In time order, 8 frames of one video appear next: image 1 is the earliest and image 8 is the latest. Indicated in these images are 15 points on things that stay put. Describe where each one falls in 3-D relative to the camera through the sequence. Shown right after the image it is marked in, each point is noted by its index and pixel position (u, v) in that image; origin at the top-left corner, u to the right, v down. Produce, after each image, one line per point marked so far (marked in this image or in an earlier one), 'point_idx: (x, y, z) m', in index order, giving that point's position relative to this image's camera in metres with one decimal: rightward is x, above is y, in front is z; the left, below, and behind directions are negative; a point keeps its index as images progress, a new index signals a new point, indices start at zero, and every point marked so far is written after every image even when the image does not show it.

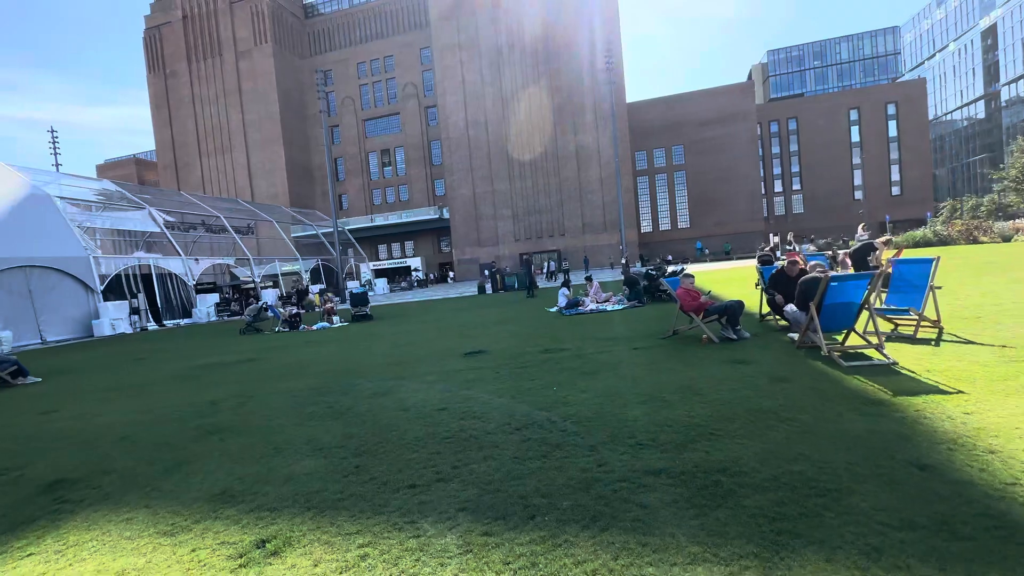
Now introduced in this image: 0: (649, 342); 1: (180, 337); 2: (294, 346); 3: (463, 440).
0: (+2.3, -0.9, +7.6) m
1: (-13.6, -2.0, +18.4) m
2: (-5.8, -1.6, +11.9) m
3: (-0.4, -1.3, +4.0) m
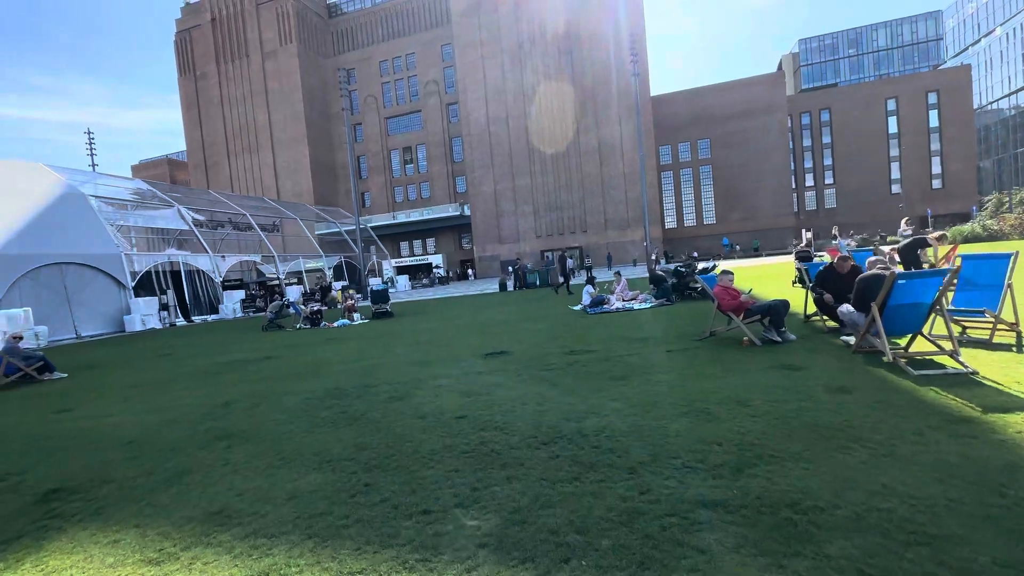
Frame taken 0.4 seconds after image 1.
0: (+2.7, -0.9, +7.1) m
1: (-12.7, -1.9, +18.6) m
2: (-5.2, -1.5, +11.8) m
3: (-0.2, -1.3, +3.6) m
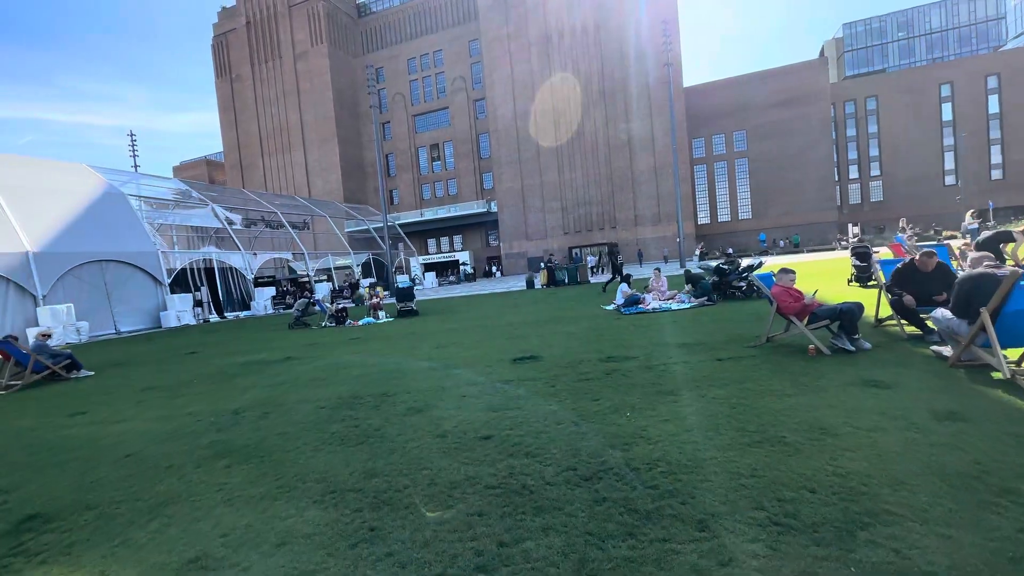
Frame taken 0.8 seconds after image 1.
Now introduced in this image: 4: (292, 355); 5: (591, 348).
0: (+3.1, -0.9, +6.3) m
1: (-11.5, -1.8, +18.7) m
2: (-4.5, -1.4, +11.5) m
3: (0.0, -1.3, +2.9) m
4: (-5.0, -1.5, +10.2) m
5: (+1.3, -1.0, +7.5) m
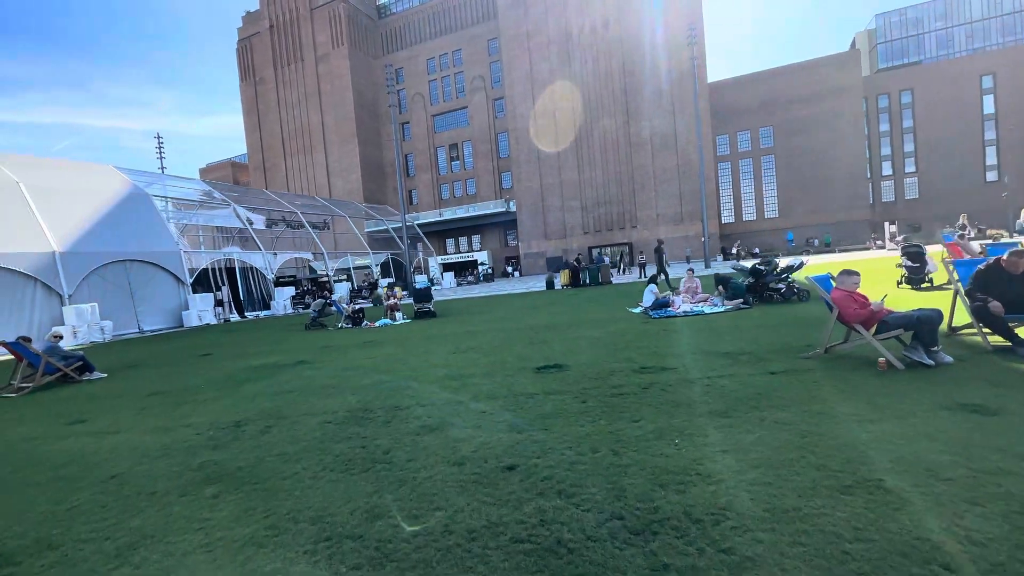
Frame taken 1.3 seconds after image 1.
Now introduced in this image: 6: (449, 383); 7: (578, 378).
0: (+3.4, -0.9, +5.6) m
1: (-10.7, -1.8, +18.6) m
2: (-4.0, -1.4, +11.0) m
3: (+0.2, -1.4, +2.4) m
4: (-4.5, -1.5, +9.8) m
5: (+1.7, -1.0, +6.9) m
6: (-0.9, -1.3, +6.2) m
7: (+0.9, -1.2, +5.8) m
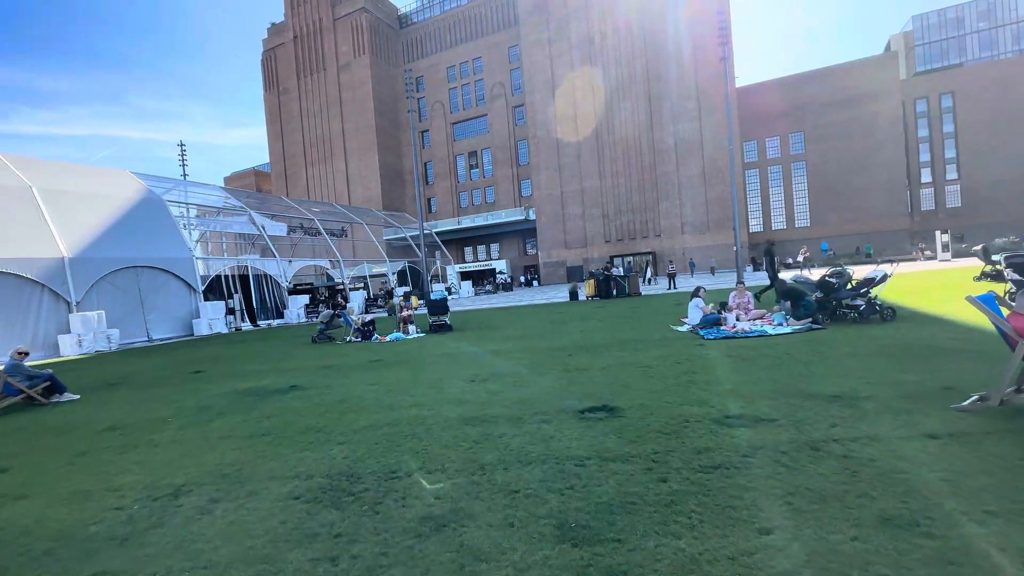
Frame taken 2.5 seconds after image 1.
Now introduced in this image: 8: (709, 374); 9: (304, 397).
0: (+3.8, -1.2, +3.9) m
1: (-9.9, -2.1, +17.4) m
2: (-3.4, -1.7, +9.7) m
3: (+0.4, -1.5, +0.8) m
4: (-4.0, -1.8, +8.5) m
5: (+2.1, -1.3, +5.3) m
6: (-0.5, -1.5, +4.7) m
7: (+1.2, -1.4, +4.2) m
8: (+2.7, -1.2, +6.3) m
9: (-3.3, -1.7, +7.1) m
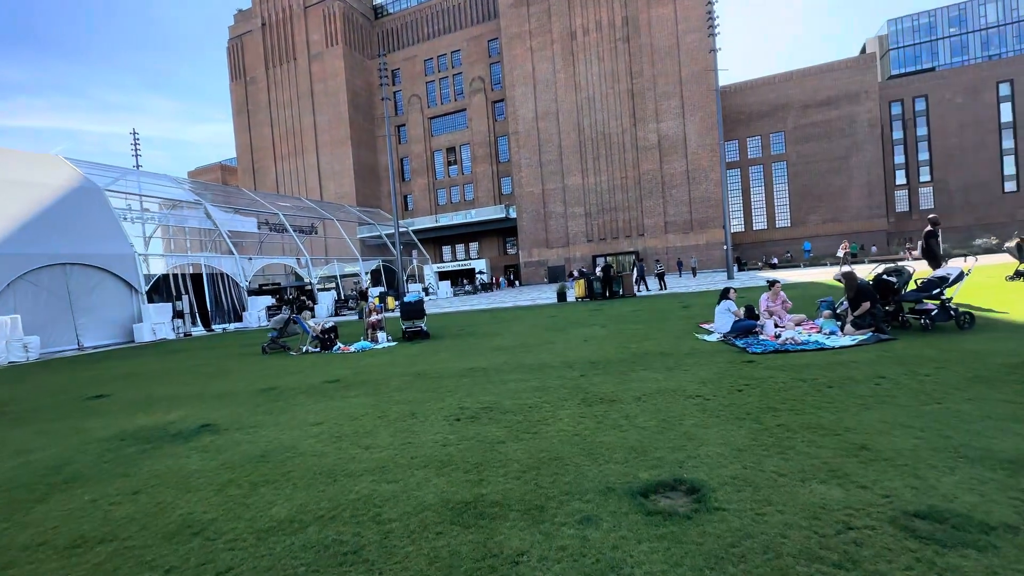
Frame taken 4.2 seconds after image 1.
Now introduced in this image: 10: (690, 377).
0: (+4.0, -1.2, +2.0) m
1: (-10.3, -2.1, +14.9) m
2: (-3.5, -1.7, +7.4) m
3: (+0.7, -1.5, -1.2) m
4: (-4.0, -1.8, +6.2) m
5: (+2.2, -1.3, +3.3) m
6: (-0.4, -1.5, +2.6) m
7: (+1.4, -1.4, +2.2) m
8: (+2.7, -1.2, +4.3) m
9: (-3.3, -1.7, +4.9) m
10: (+2.5, -1.2, +6.2) m
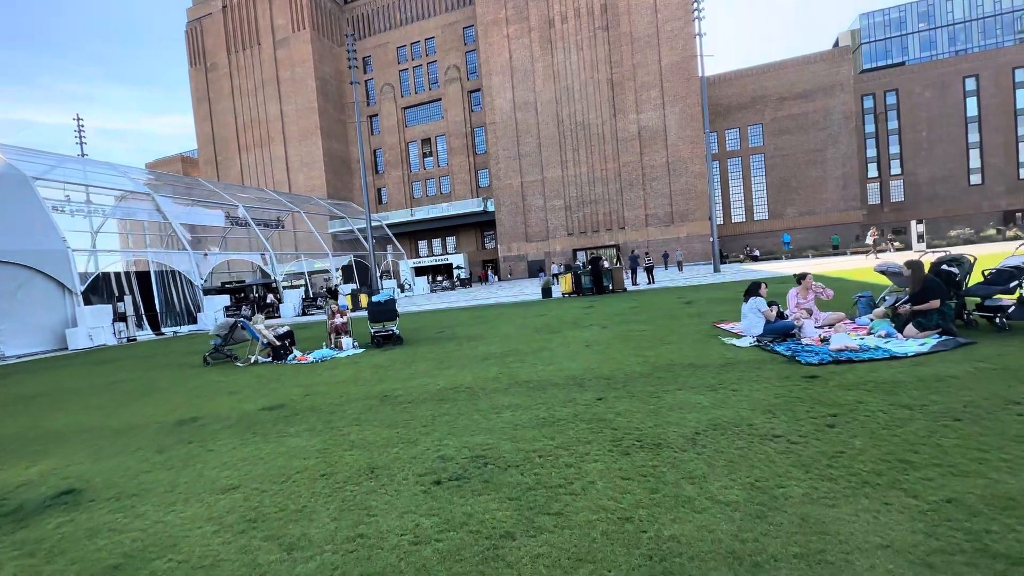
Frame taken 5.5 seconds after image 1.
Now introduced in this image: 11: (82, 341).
0: (+4.2, -1.2, +0.6) m
1: (-10.8, -2.1, +12.7) m
2: (-3.5, -1.7, +5.6) m
3: (+1.1, -1.6, -2.8) m
4: (-4.0, -1.8, +4.4) m
5: (+2.3, -1.3, +1.8) m
6: (-0.2, -1.5, +1.0) m
7: (+1.6, -1.4, +0.7) m
8: (+2.8, -1.2, +2.8) m
9: (-3.2, -1.8, +3.1) m
10: (+2.4, -1.1, +4.7) m
11: (-18.8, -2.4, +19.7) m
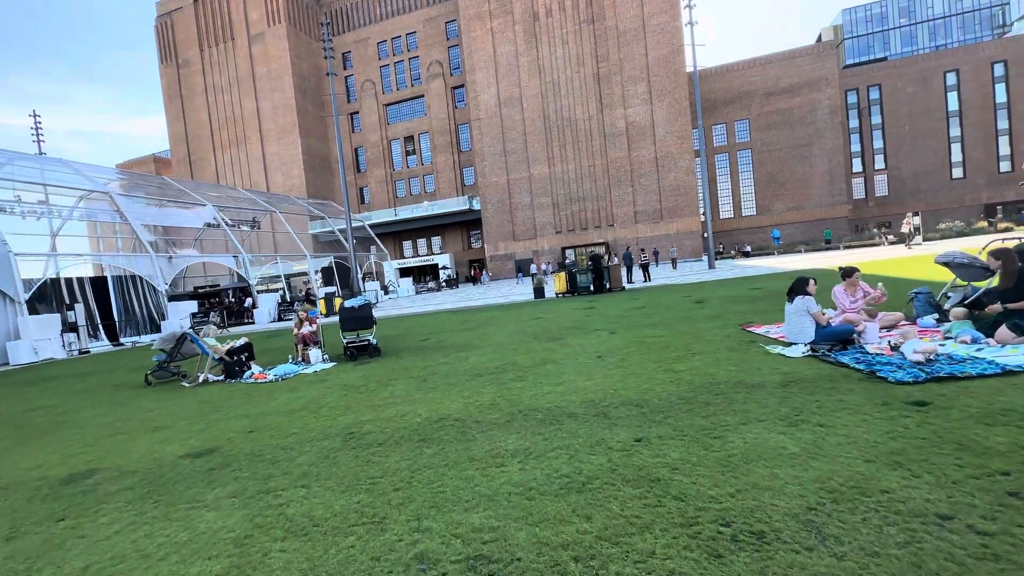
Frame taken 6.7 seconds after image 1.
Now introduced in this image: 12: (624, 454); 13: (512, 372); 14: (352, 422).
0: (+4.4, -1.1, -0.7) m
1: (-10.9, -2.3, +11.0) m
2: (-3.5, -1.8, +4.1) m
3: (+1.4, -1.6, -4.2) m
4: (-3.9, -1.9, +2.8) m
5: (+2.5, -1.3, +0.4) m
6: (0.0, -1.6, -0.5) m
7: (+1.8, -1.4, -0.7) m
8: (+2.9, -1.2, +1.5) m
9: (-3.1, -1.9, +1.6) m
10: (+2.5, -1.1, +3.3) m
11: (-19.2, -2.7, +17.7) m
12: (+0.9, -1.3, +3.6) m
13: (+0.1, -1.2, +6.9) m
14: (-1.7, -1.5, +5.3) m
